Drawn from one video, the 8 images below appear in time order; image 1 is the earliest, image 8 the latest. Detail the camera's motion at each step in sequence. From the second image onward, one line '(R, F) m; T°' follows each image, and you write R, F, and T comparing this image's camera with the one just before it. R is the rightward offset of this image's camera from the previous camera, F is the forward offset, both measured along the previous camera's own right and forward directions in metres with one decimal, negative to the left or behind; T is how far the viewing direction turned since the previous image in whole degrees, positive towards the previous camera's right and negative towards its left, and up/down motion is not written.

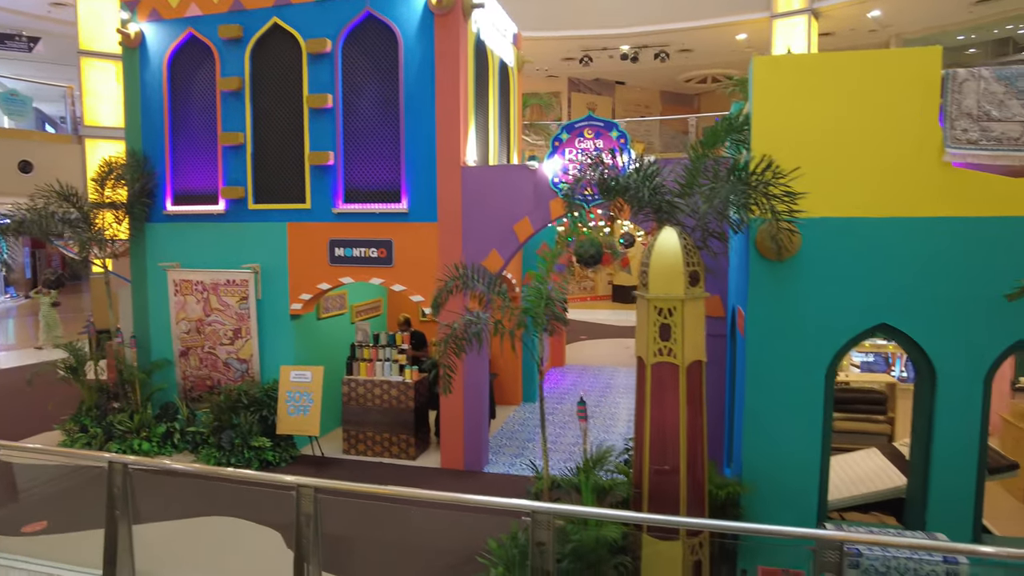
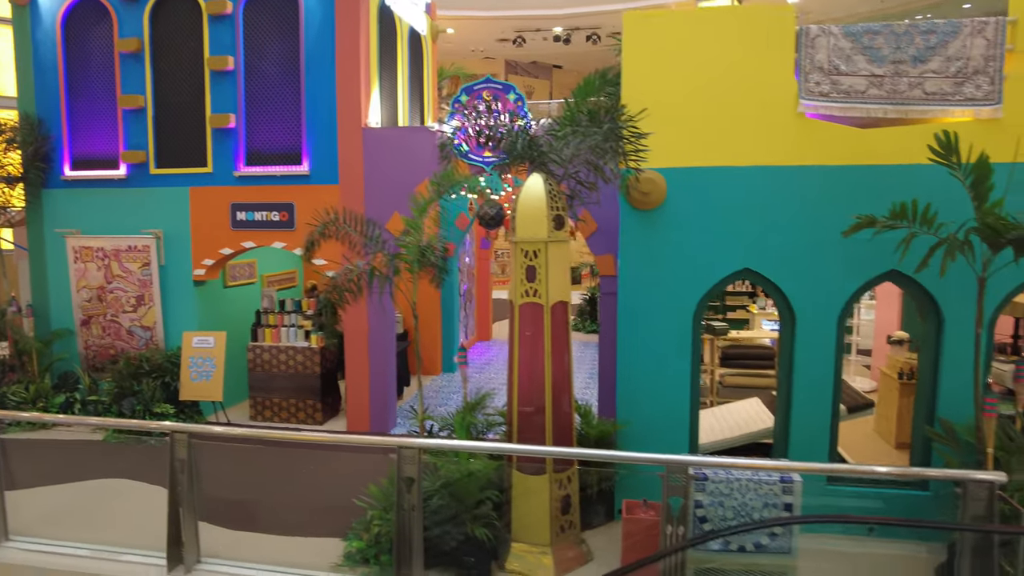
(+0.6, -0.1) m; +4°
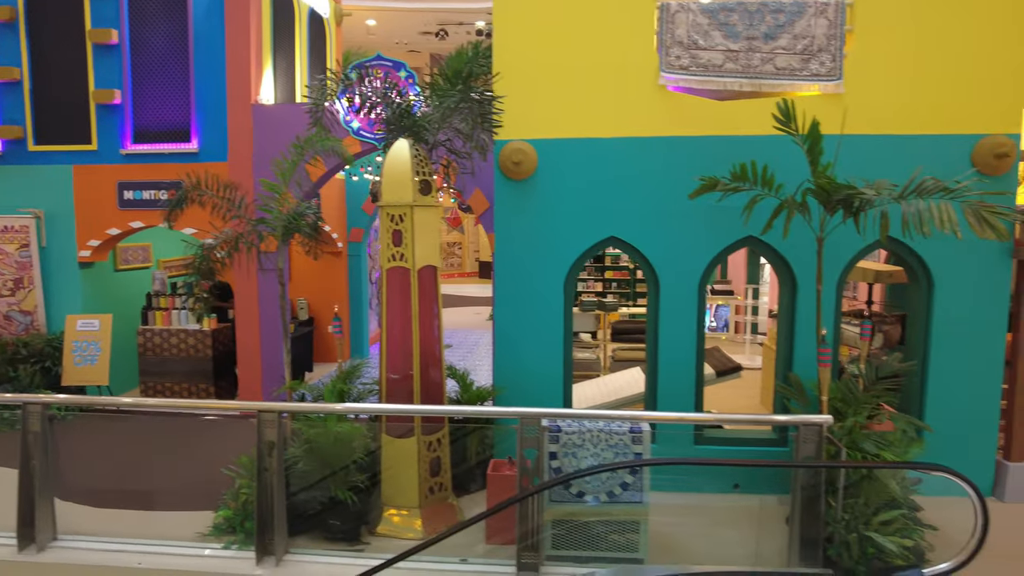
(+0.6, -0.1) m; +5°
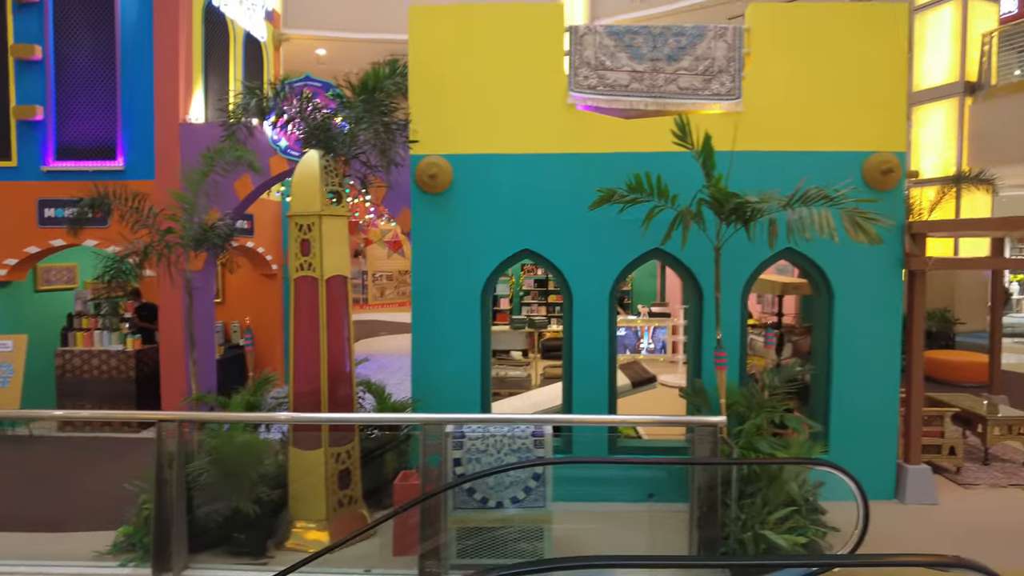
(+0.4, -0.1) m; +3°
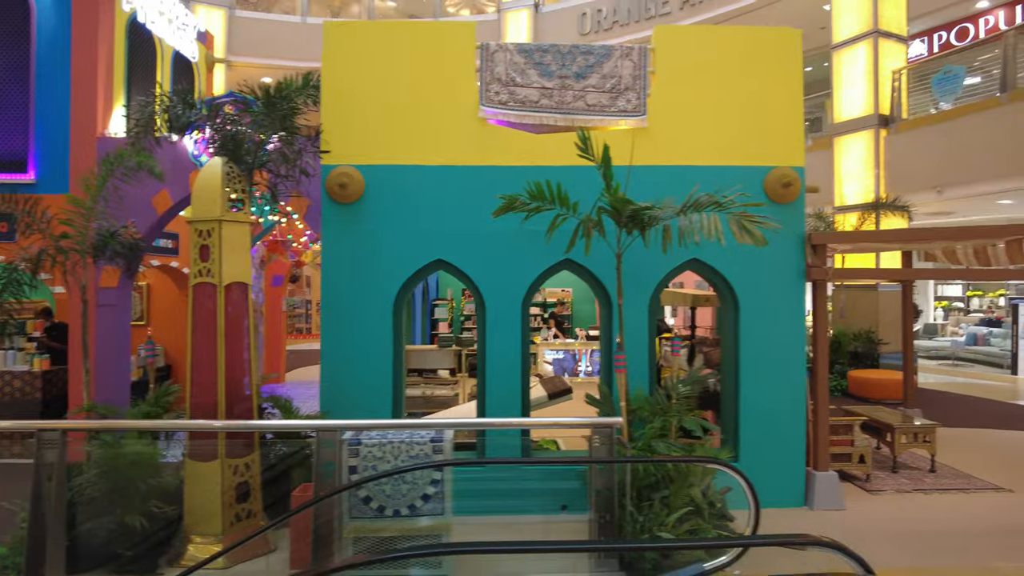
(+0.4, 0.0) m; +3°
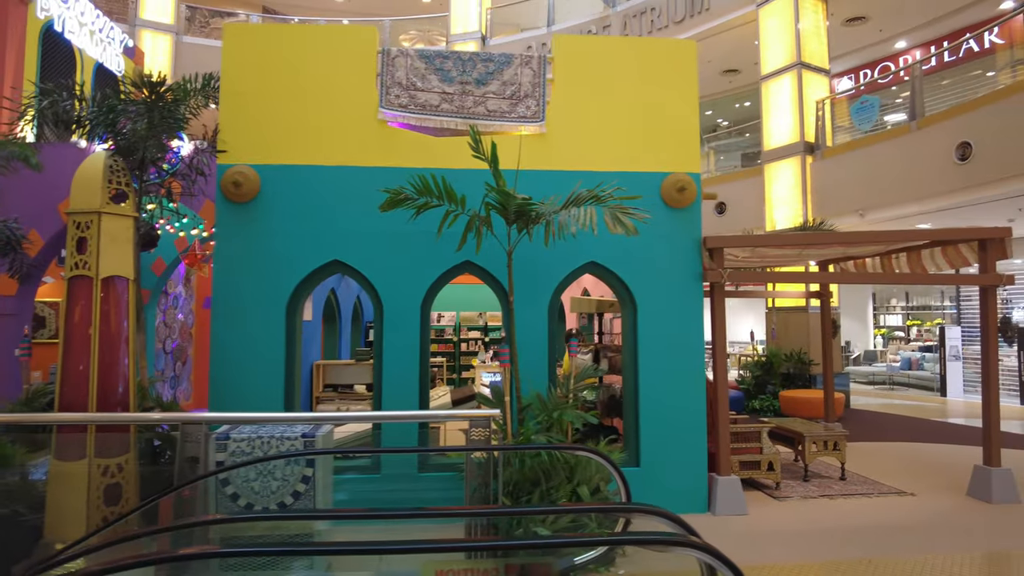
(+0.6, 0.0) m; +2°
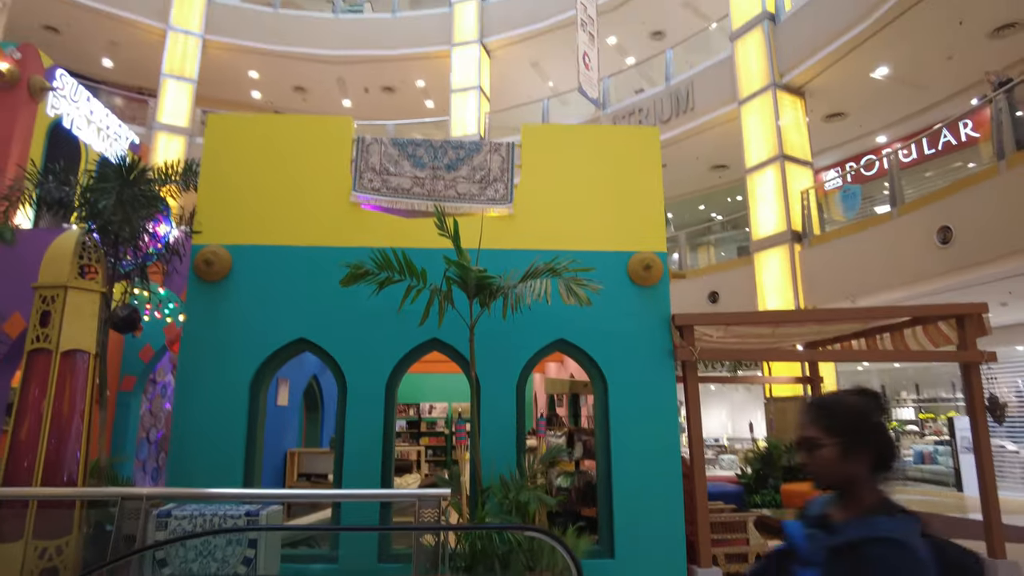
(+0.4, 0.0) m; -1°
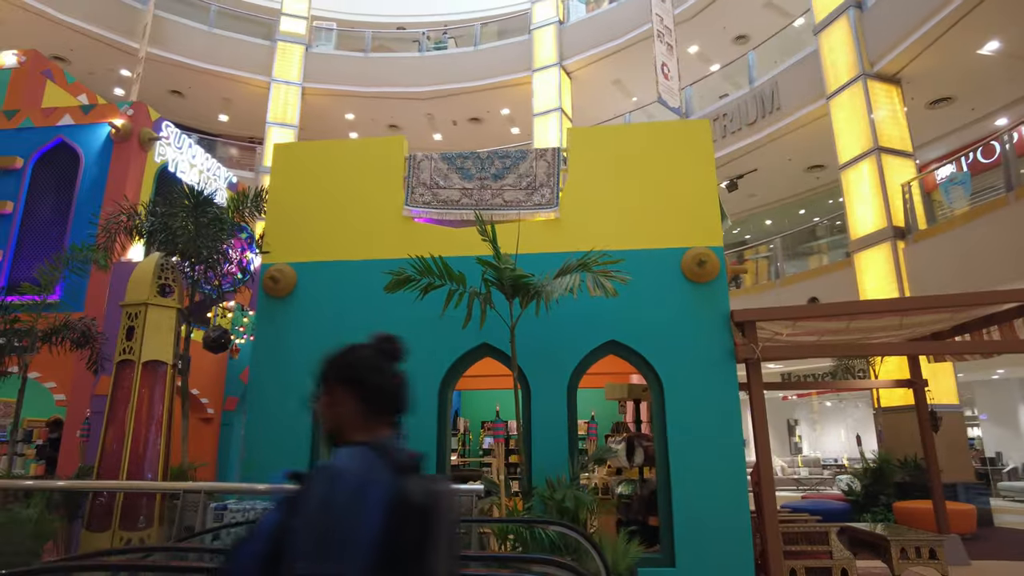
(+0.5, 0.0) m; -10°
